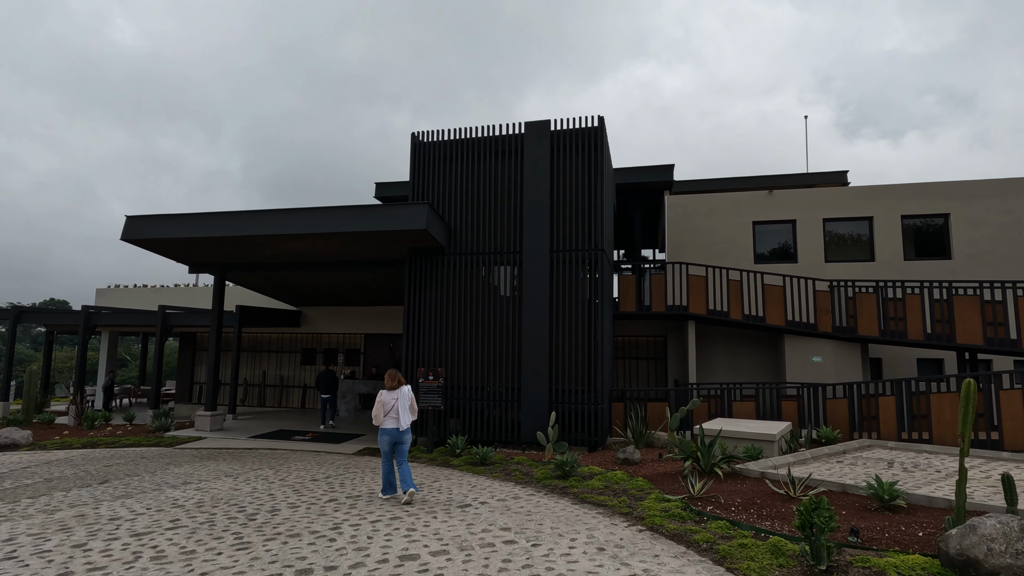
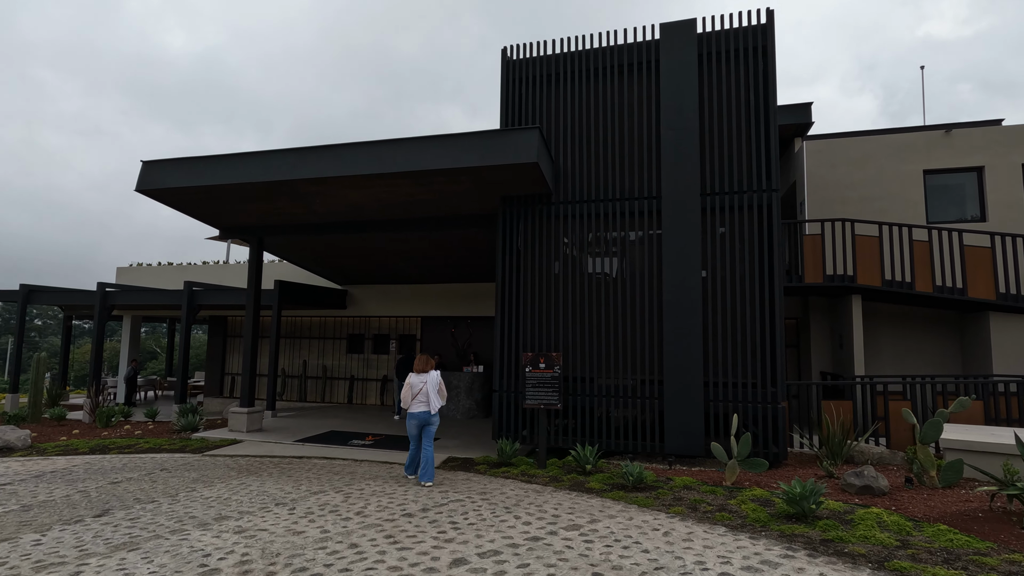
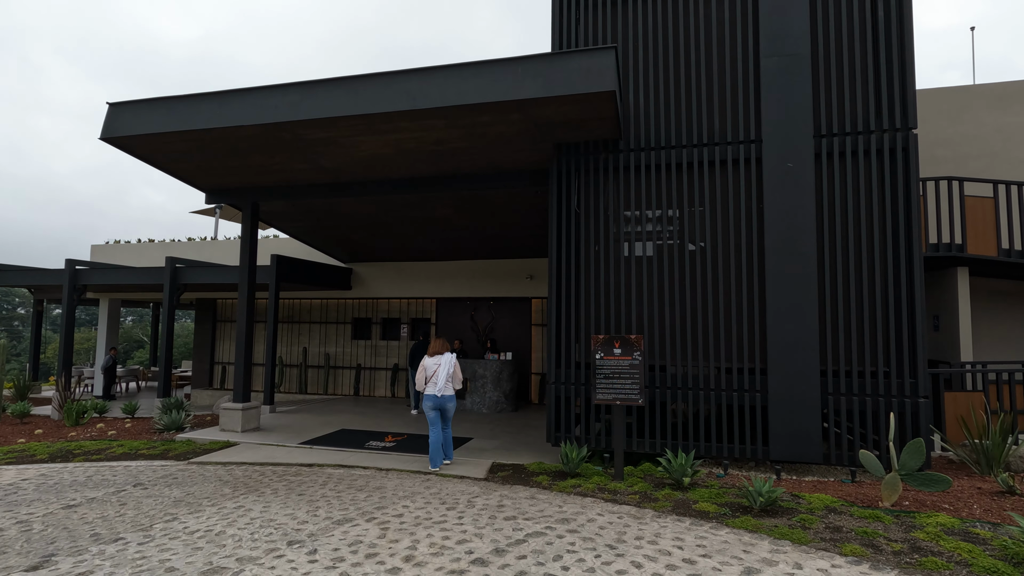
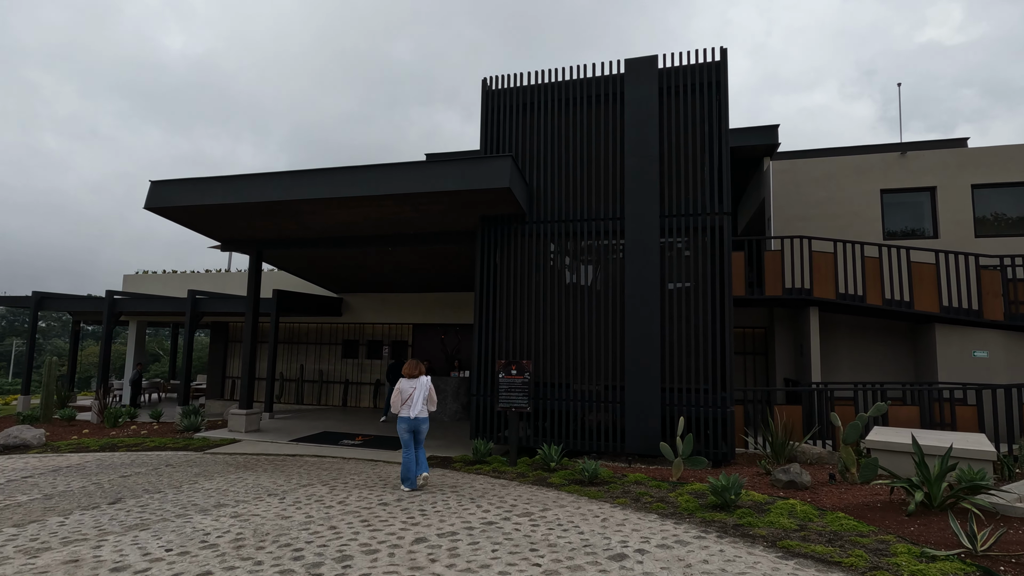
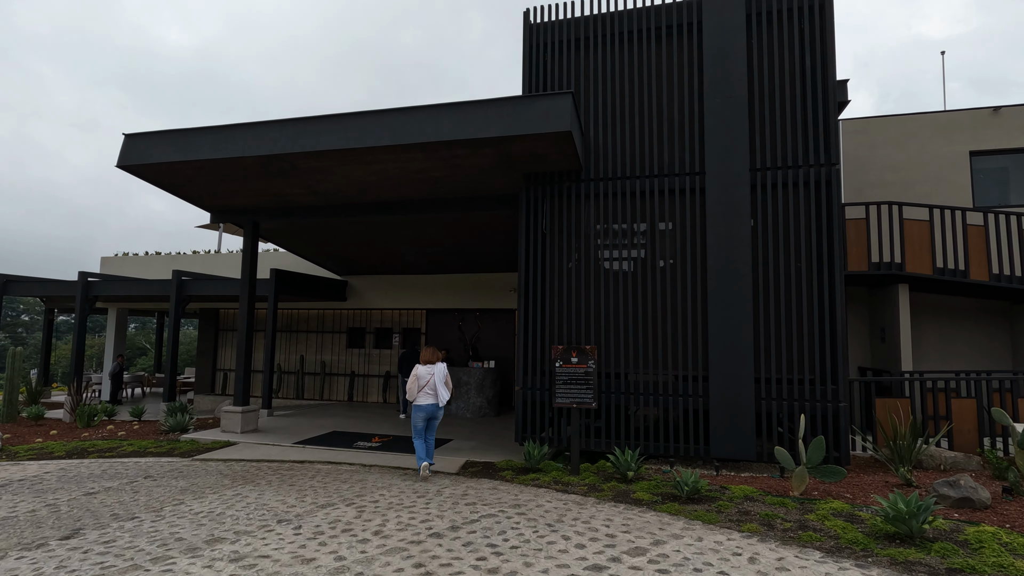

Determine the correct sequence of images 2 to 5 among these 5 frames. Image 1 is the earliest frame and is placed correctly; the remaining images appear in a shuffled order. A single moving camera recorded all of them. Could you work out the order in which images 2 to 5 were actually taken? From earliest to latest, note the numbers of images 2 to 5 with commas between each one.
4, 2, 5, 3
